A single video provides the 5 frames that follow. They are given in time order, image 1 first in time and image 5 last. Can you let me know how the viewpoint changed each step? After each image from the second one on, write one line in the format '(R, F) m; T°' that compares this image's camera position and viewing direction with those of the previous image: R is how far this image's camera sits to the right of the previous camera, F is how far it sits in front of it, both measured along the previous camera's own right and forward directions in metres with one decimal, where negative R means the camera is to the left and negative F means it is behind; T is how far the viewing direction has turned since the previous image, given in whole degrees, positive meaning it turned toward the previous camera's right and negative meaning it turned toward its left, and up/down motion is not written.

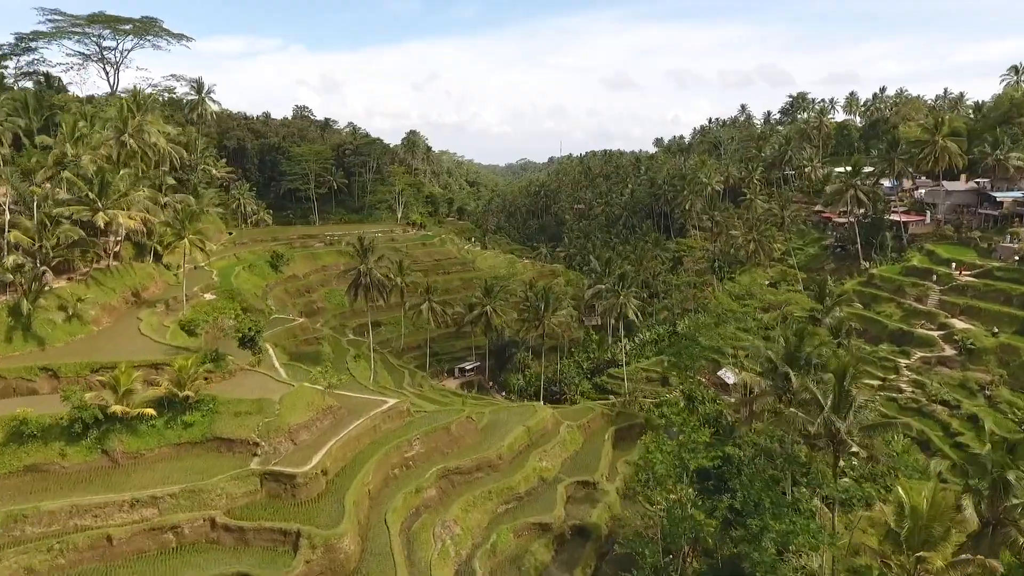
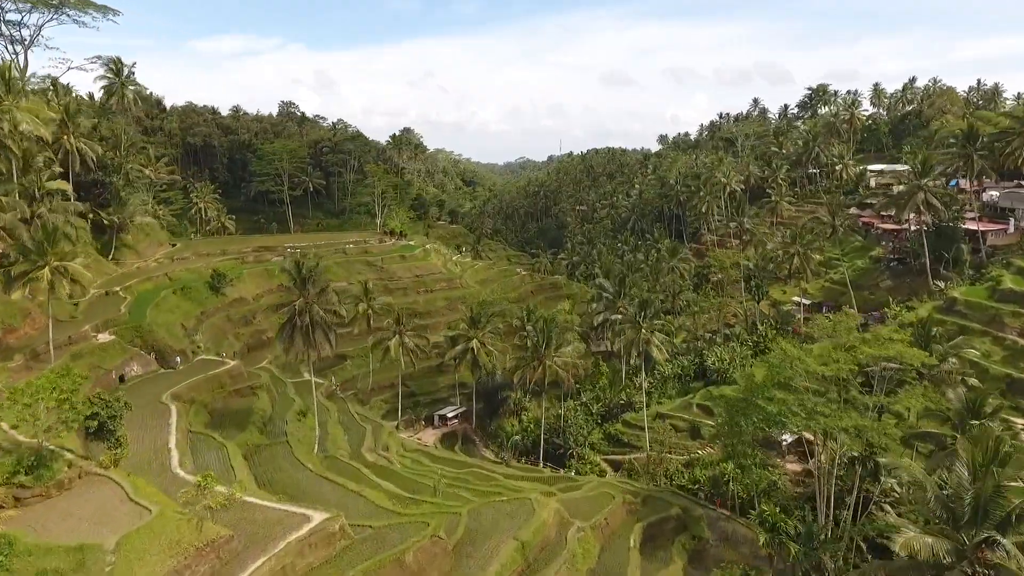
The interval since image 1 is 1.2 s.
(+0.6, +10.4) m; 0°
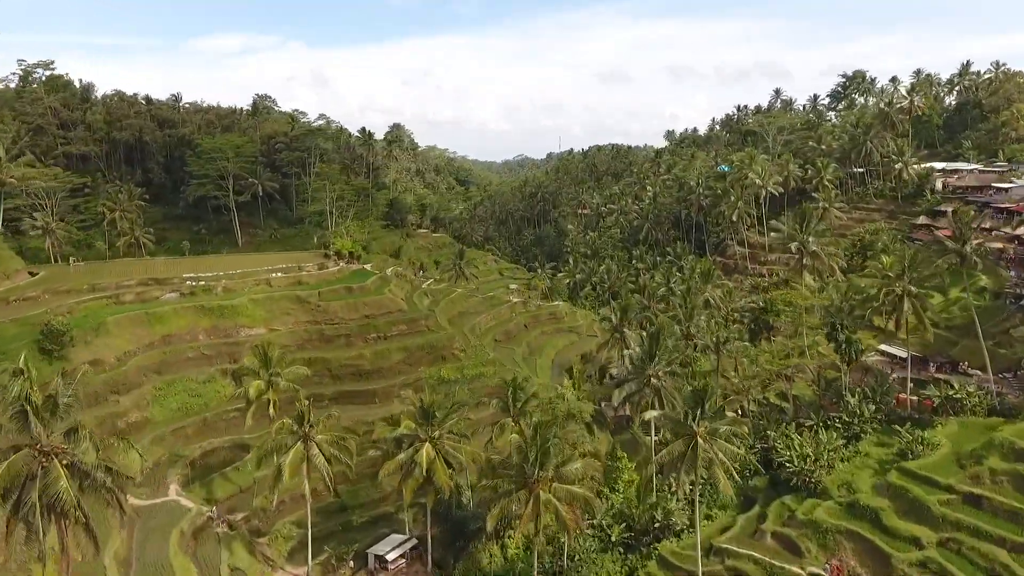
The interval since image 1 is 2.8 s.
(+1.2, +15.5) m; 0°
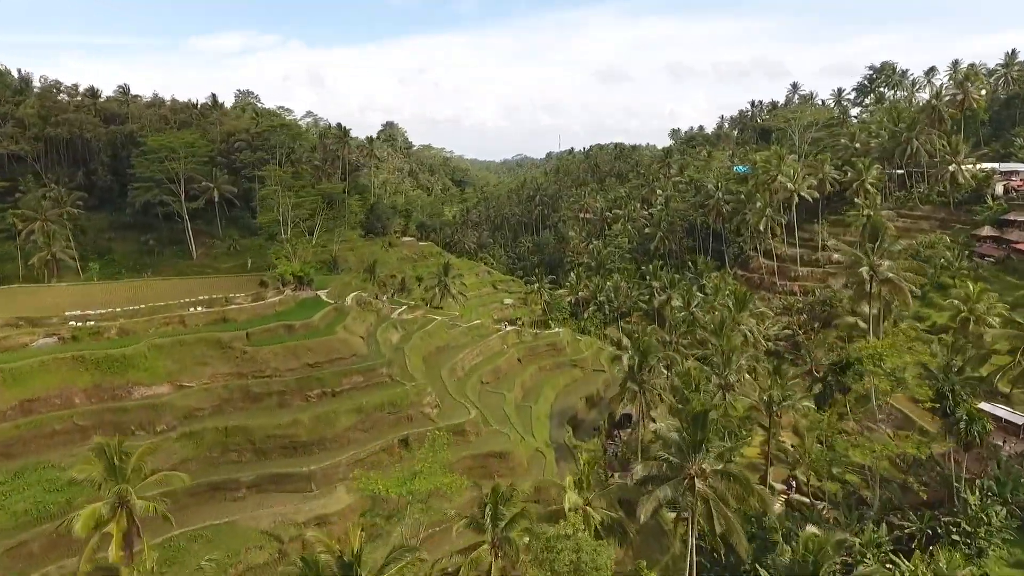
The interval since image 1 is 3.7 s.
(+0.8, +10.0) m; 0°
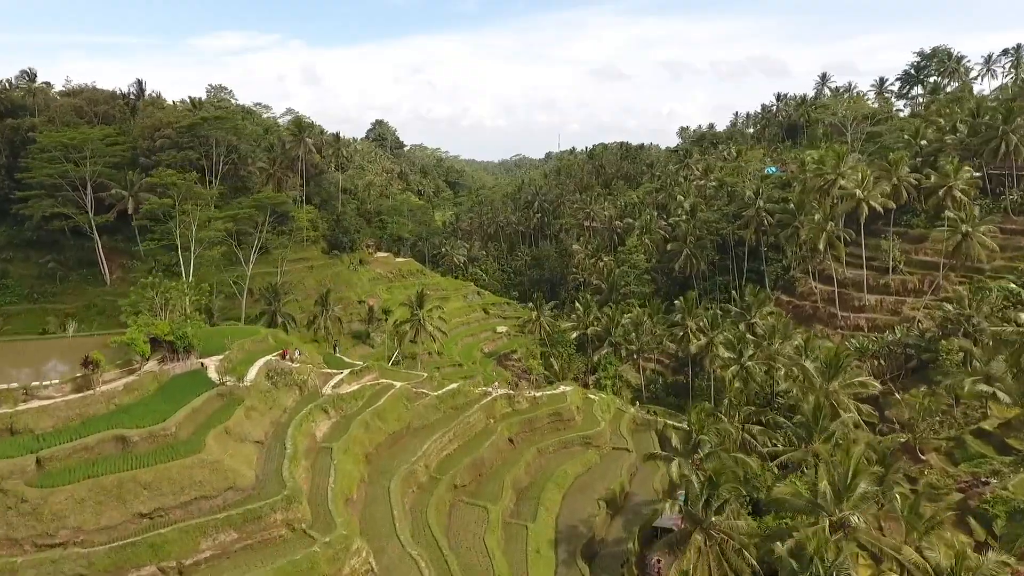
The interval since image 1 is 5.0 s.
(+0.7, +13.8) m; 0°
